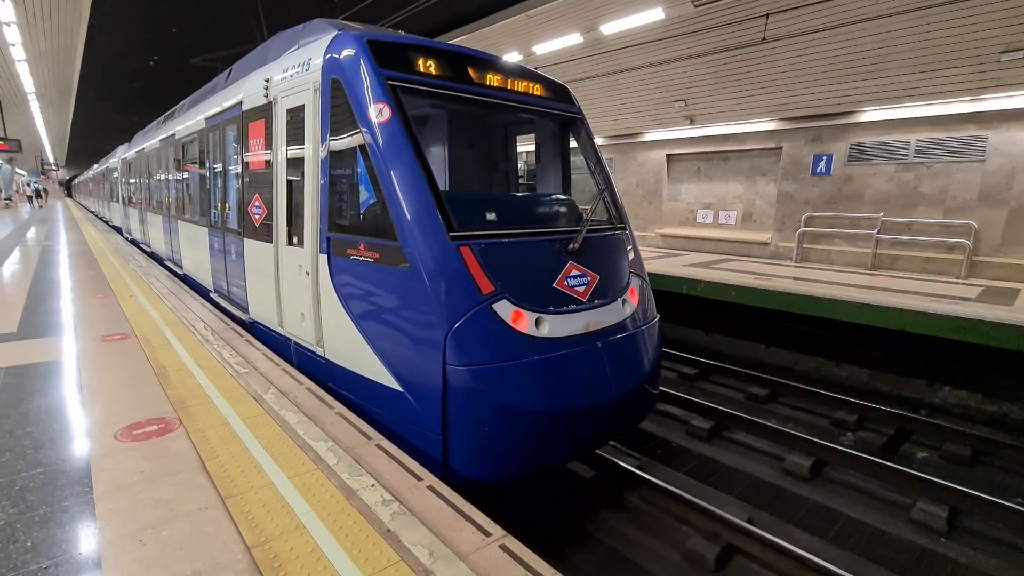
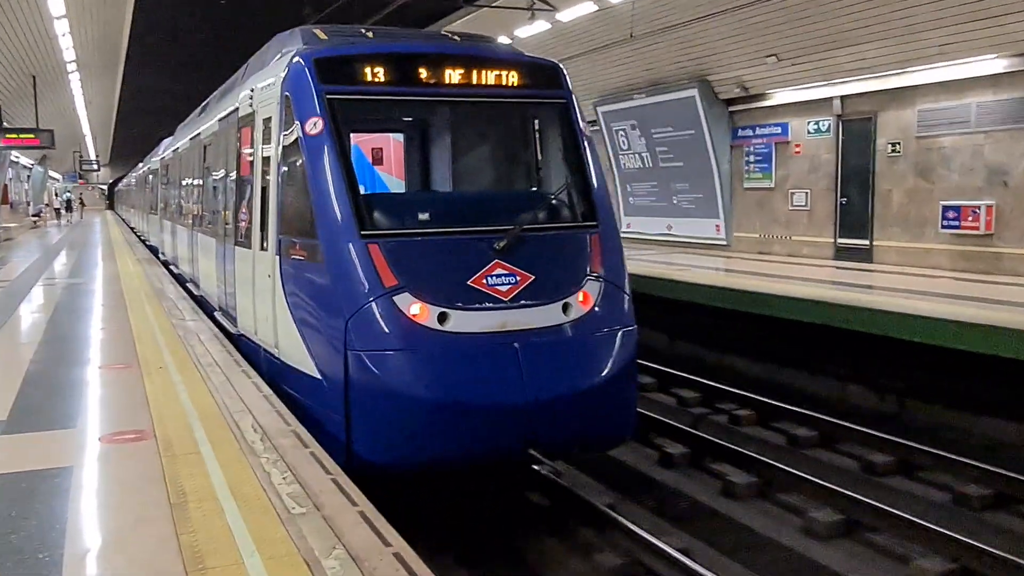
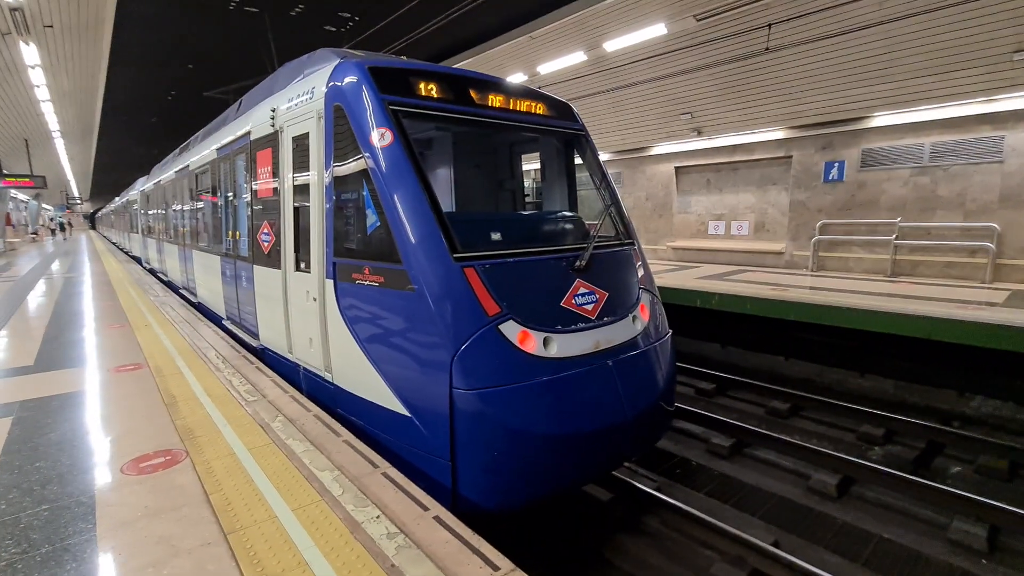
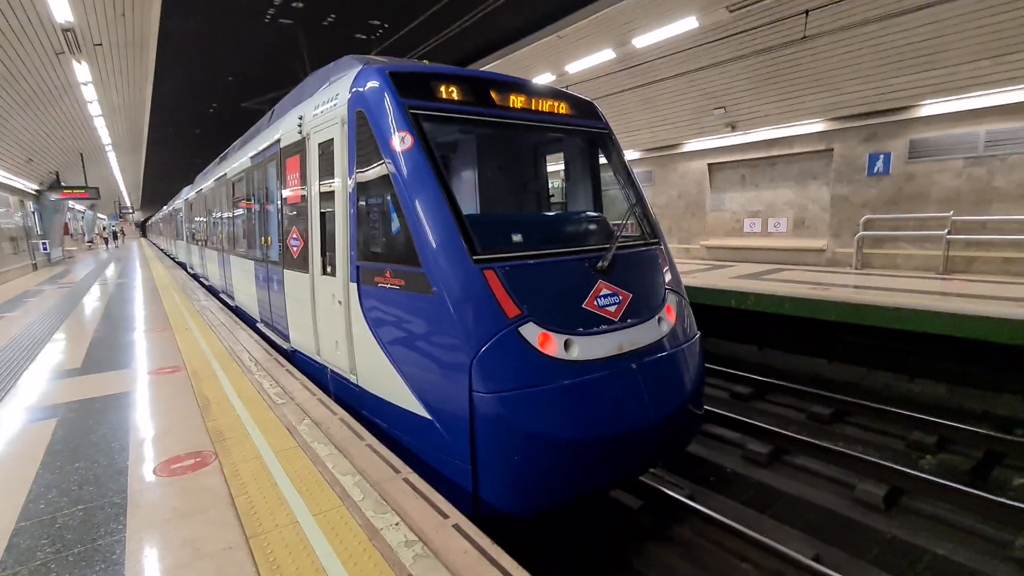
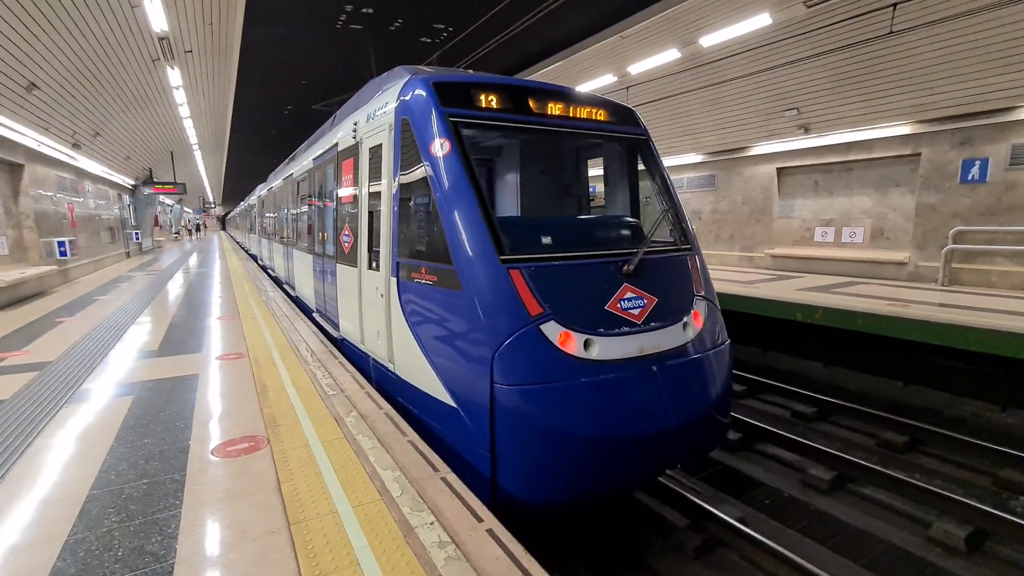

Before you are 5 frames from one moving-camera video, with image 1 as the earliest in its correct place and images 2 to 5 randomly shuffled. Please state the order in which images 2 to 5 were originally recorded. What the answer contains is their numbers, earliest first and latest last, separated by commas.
3, 4, 5, 2
